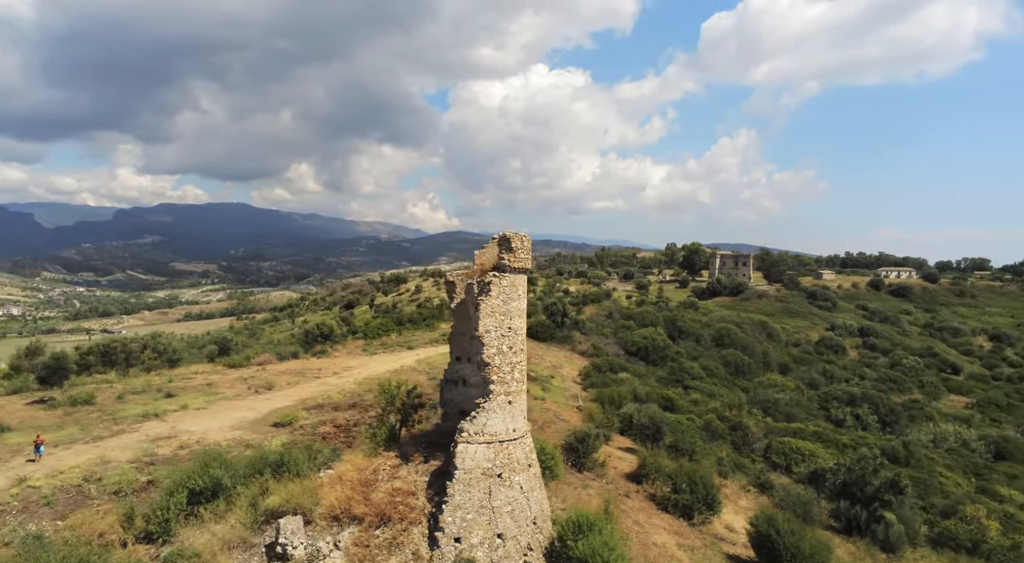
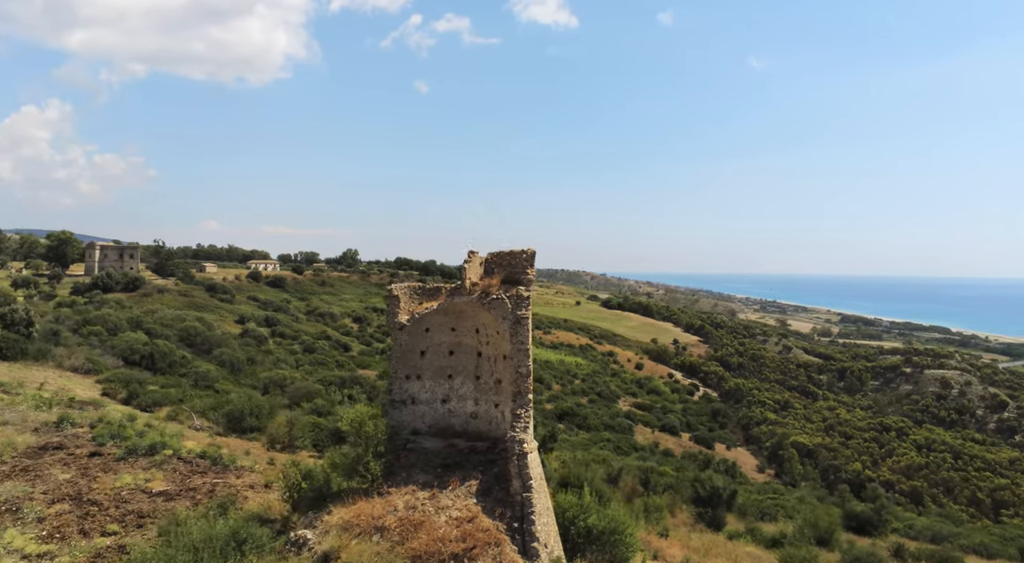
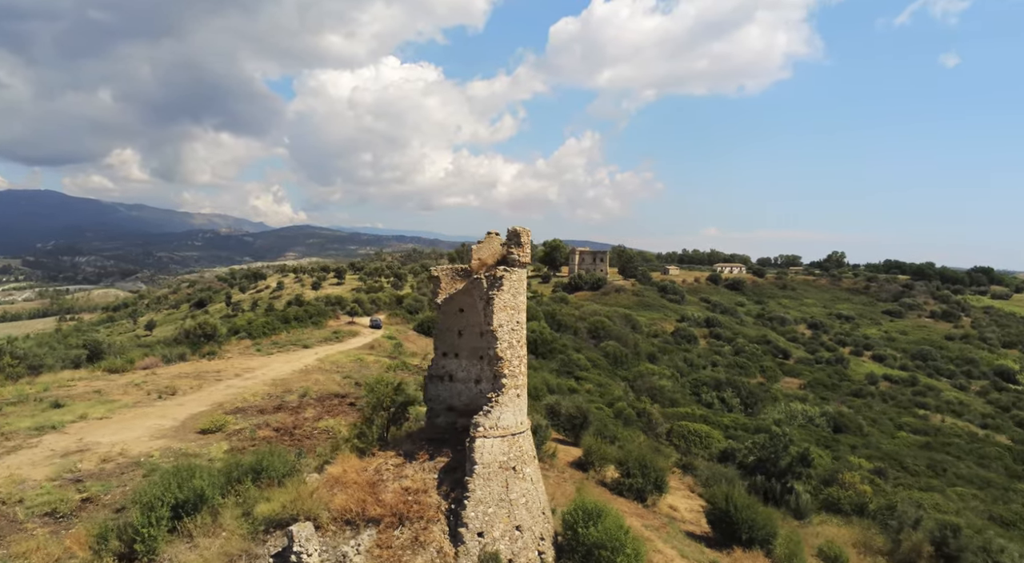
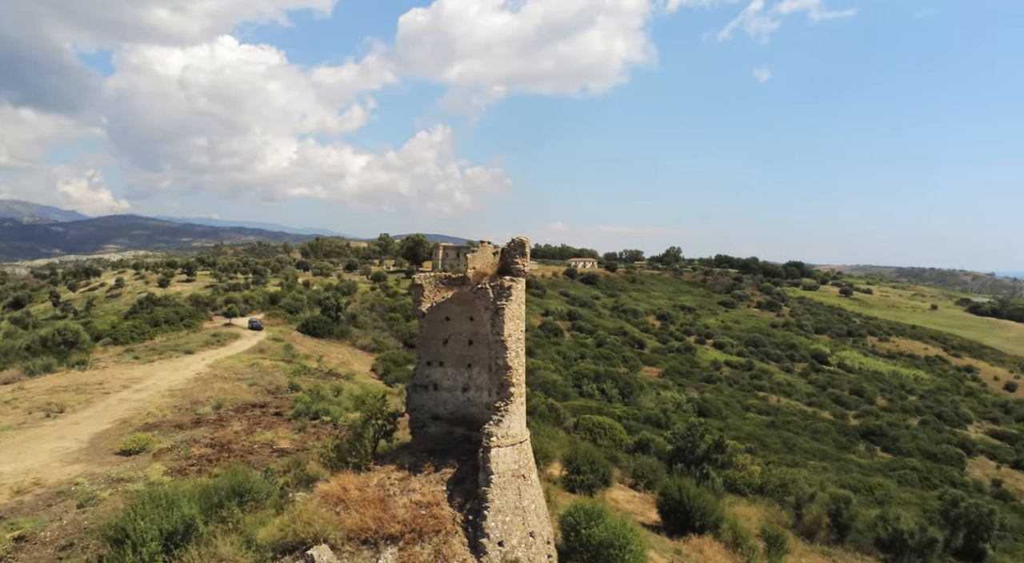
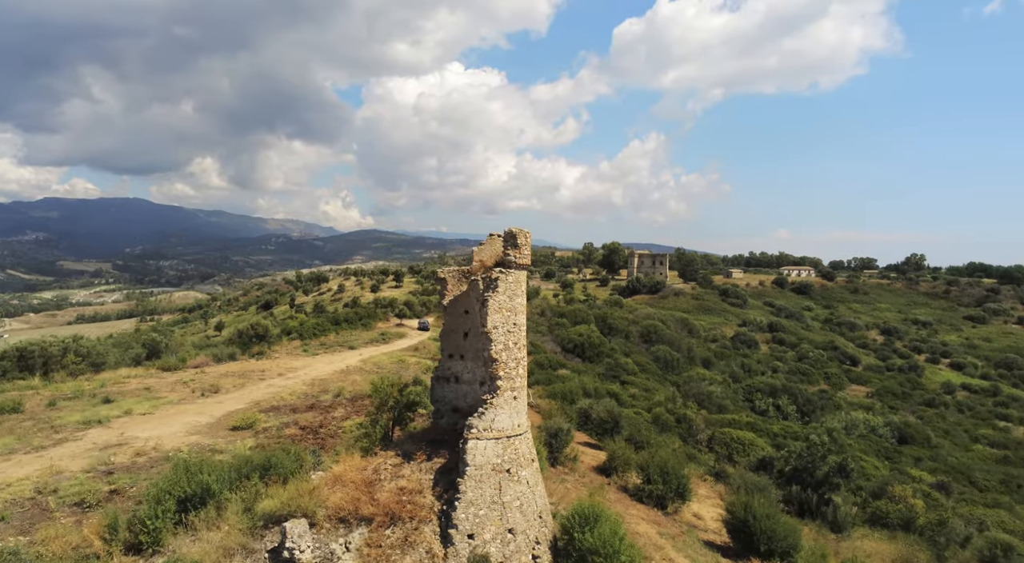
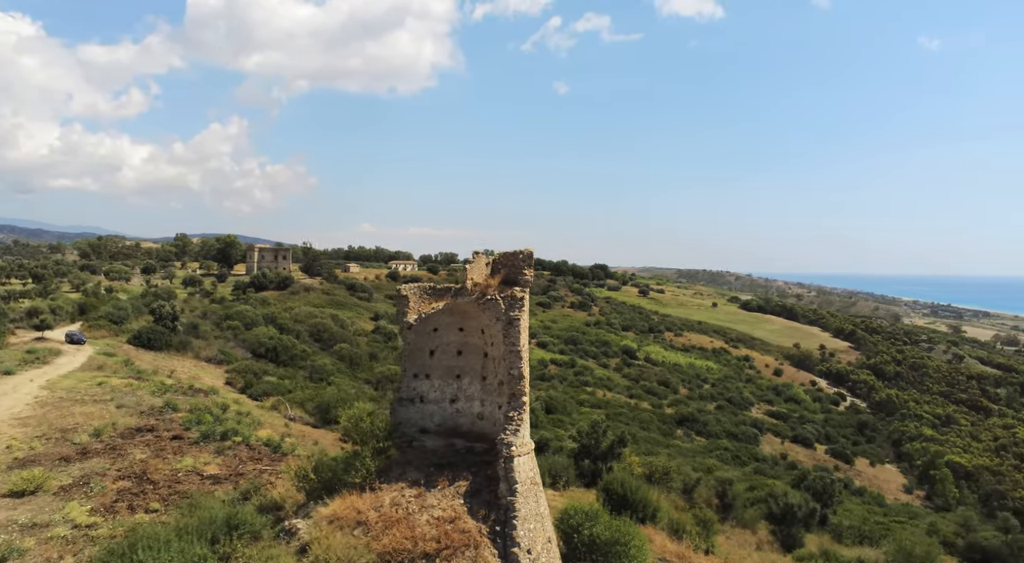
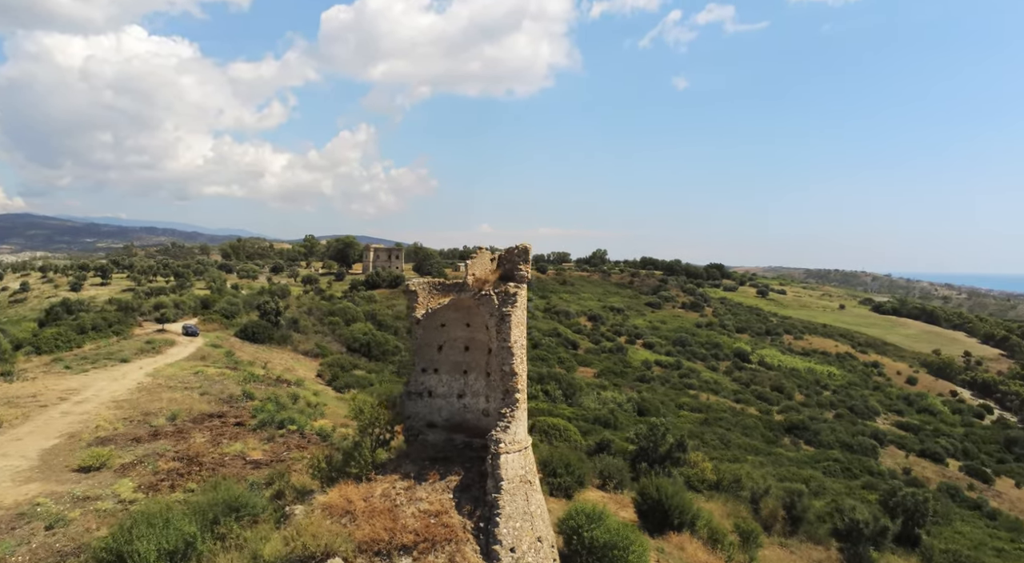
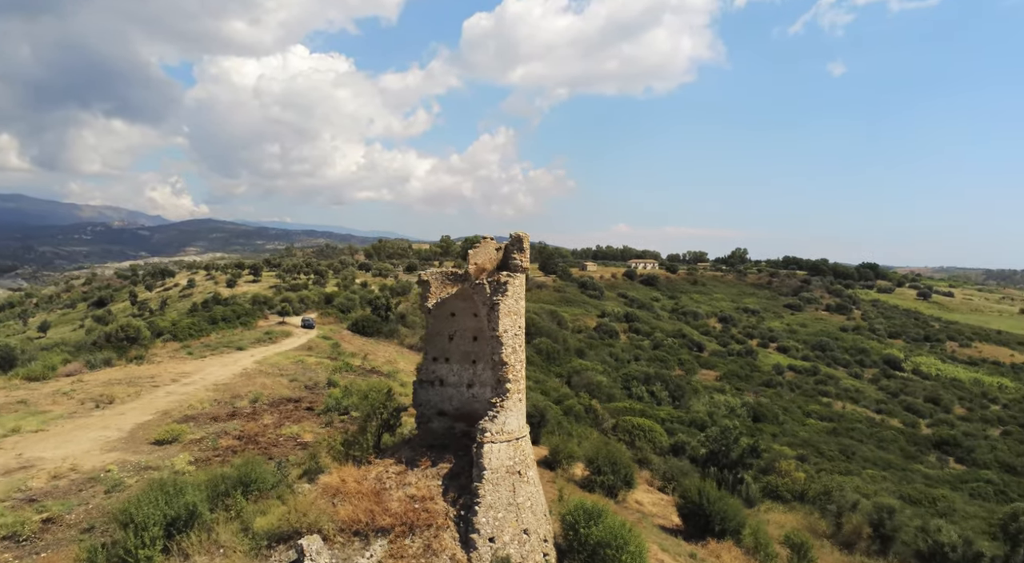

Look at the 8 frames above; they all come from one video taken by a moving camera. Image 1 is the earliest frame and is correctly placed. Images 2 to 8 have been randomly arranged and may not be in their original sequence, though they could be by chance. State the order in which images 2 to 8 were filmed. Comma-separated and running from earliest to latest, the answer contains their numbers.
5, 3, 8, 4, 7, 6, 2
